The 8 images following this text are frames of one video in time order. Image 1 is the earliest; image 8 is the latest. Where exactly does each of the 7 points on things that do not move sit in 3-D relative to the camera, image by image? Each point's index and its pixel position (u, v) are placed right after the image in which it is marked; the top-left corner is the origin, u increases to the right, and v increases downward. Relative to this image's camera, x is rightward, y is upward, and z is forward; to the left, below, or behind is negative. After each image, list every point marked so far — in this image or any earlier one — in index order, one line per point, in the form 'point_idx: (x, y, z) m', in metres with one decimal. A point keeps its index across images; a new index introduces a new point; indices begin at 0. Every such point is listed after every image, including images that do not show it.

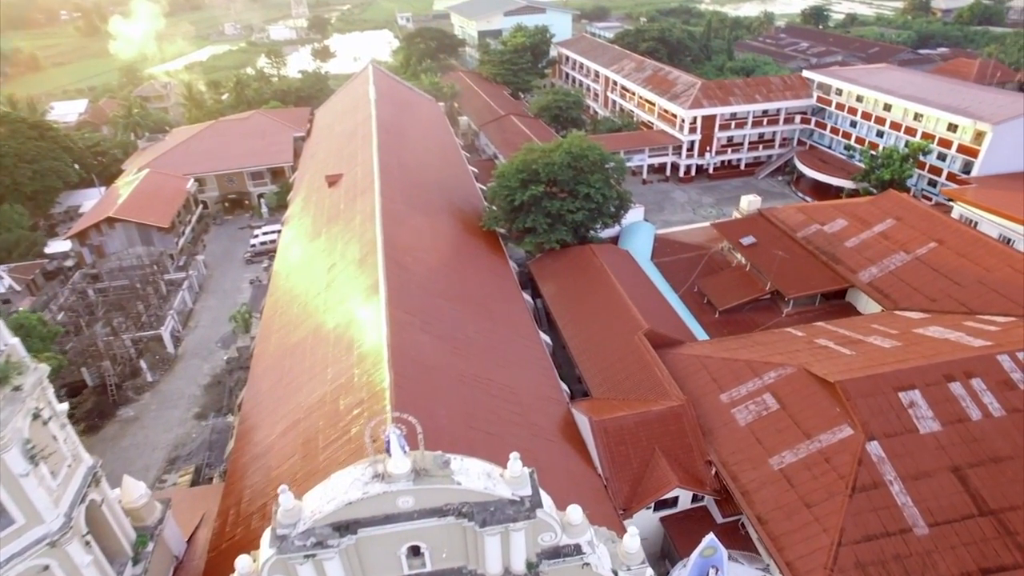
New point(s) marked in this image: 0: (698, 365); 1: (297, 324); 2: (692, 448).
0: (+5.8, -2.4, +19.0) m
1: (-7.0, -1.1, +19.7) m
2: (+4.9, -4.3, +16.5) m
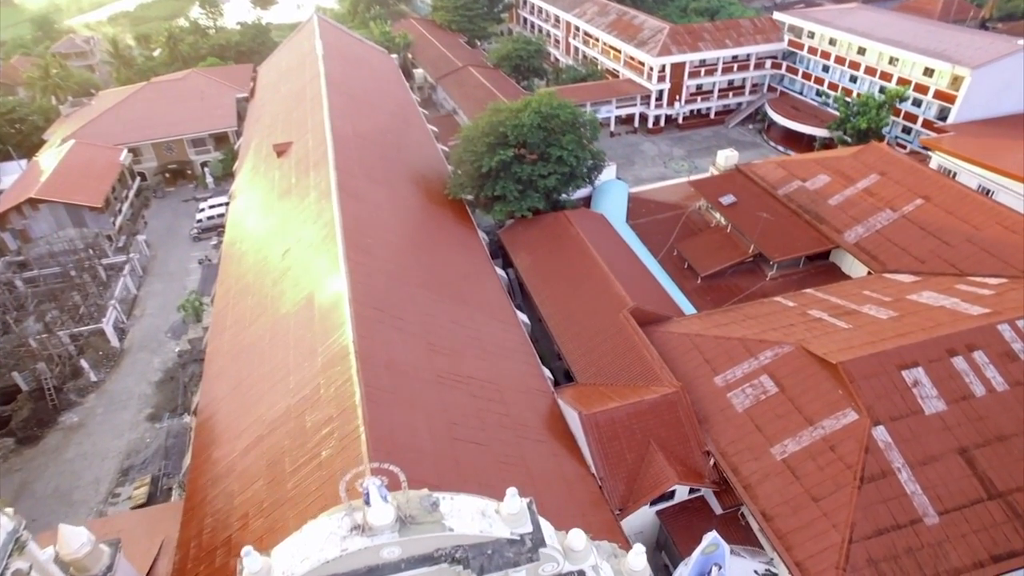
0: (+5.2, -1.7, +18.0) m
1: (-7.6, -0.8, +17.8) m
2: (+4.5, -3.8, +15.6) m
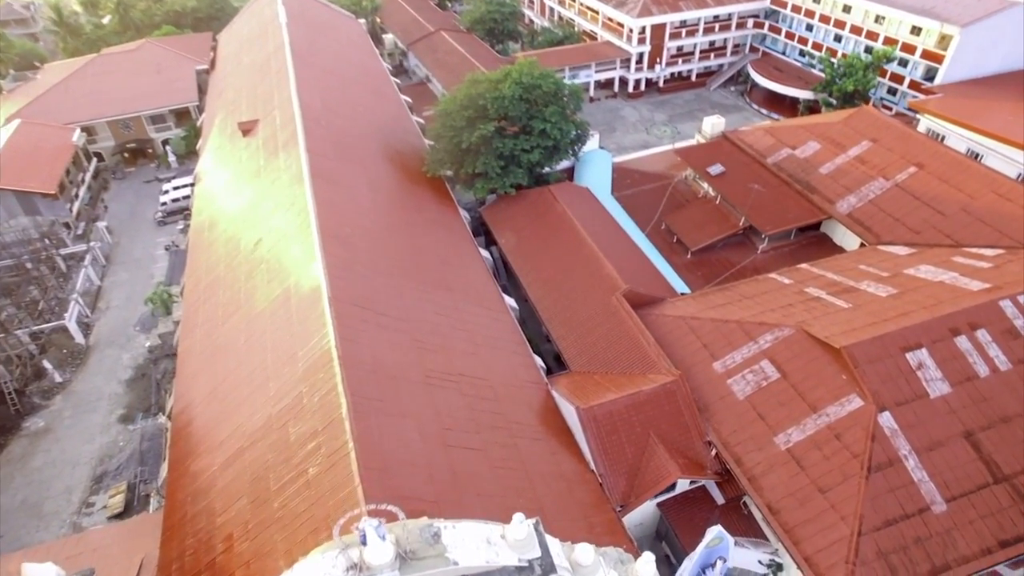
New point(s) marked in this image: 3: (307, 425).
0: (+4.9, -1.1, +17.4) m
1: (-7.9, -0.7, +16.7) m
2: (+4.4, -3.5, +15.1) m
3: (-4.0, -2.7, +11.9) m
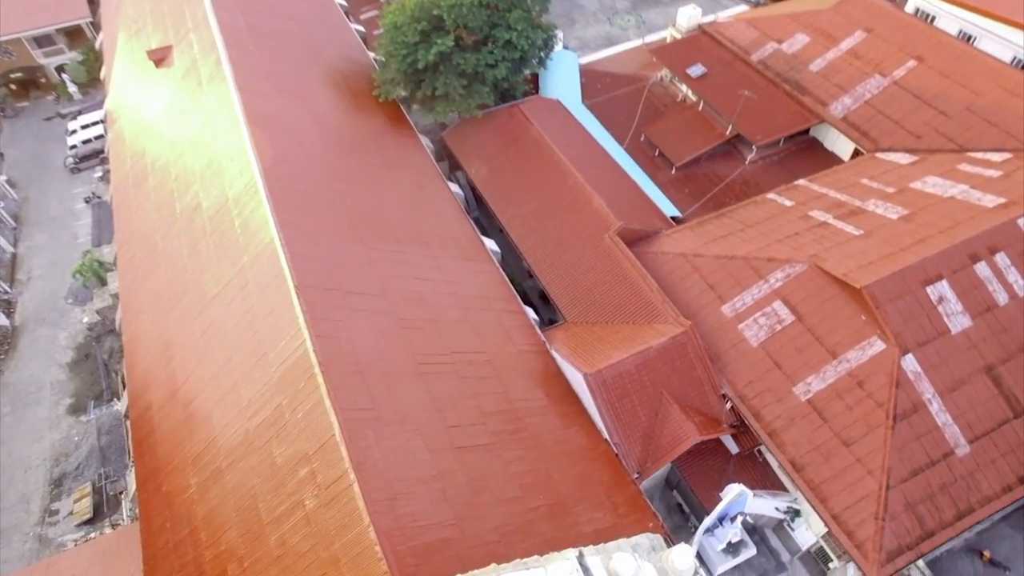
0: (+4.6, +0.5, +16.1) m
1: (-8.1, -0.3, +14.5) m
2: (+4.4, -2.2, +14.2) m
3: (-3.7, -2.7, +10.3) m
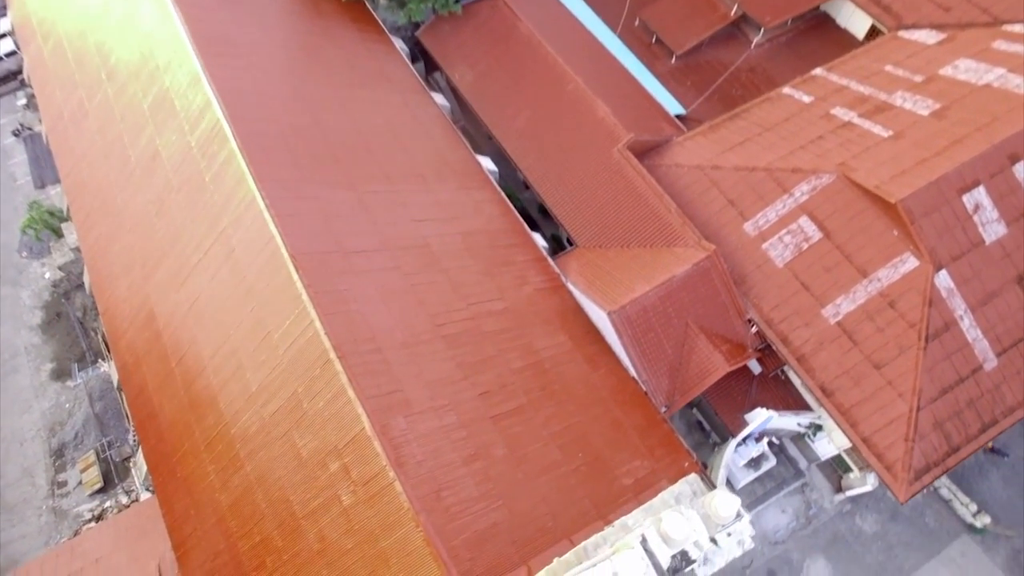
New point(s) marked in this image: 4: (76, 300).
0: (+4.7, +2.6, +15.0) m
1: (-7.8, +0.5, +13.0) m
2: (+4.8, -0.5, +13.7) m
3: (-3.0, -2.4, +9.6) m
4: (-12.7, -0.4, +17.8) m
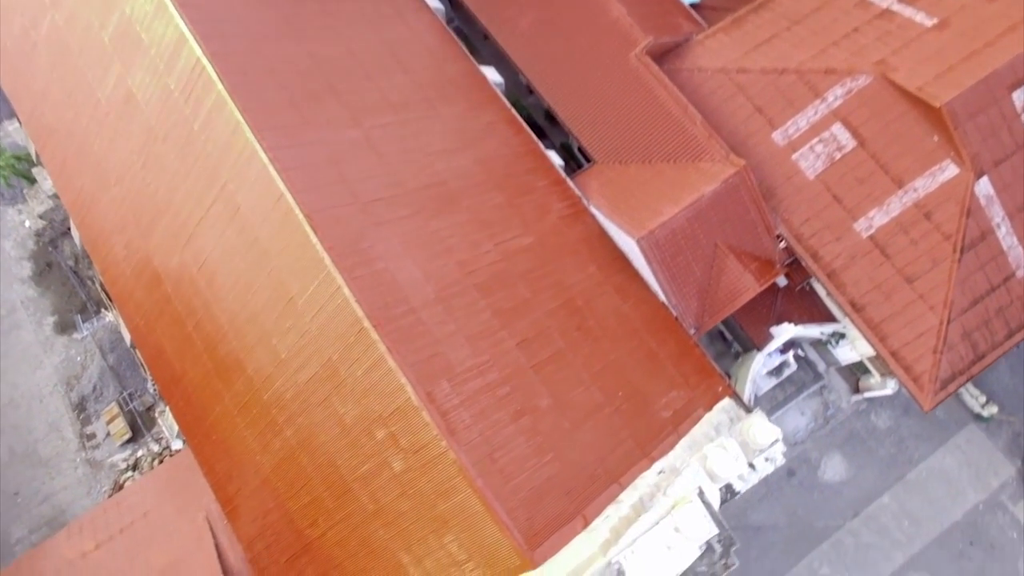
0: (+4.9, +4.6, +13.9) m
1: (-7.4, +1.3, +12.1) m
2: (+5.3, +1.3, +13.2) m
3: (-2.3, -1.9, +9.5) m
4: (-12.4, +1.1, +16.8) m
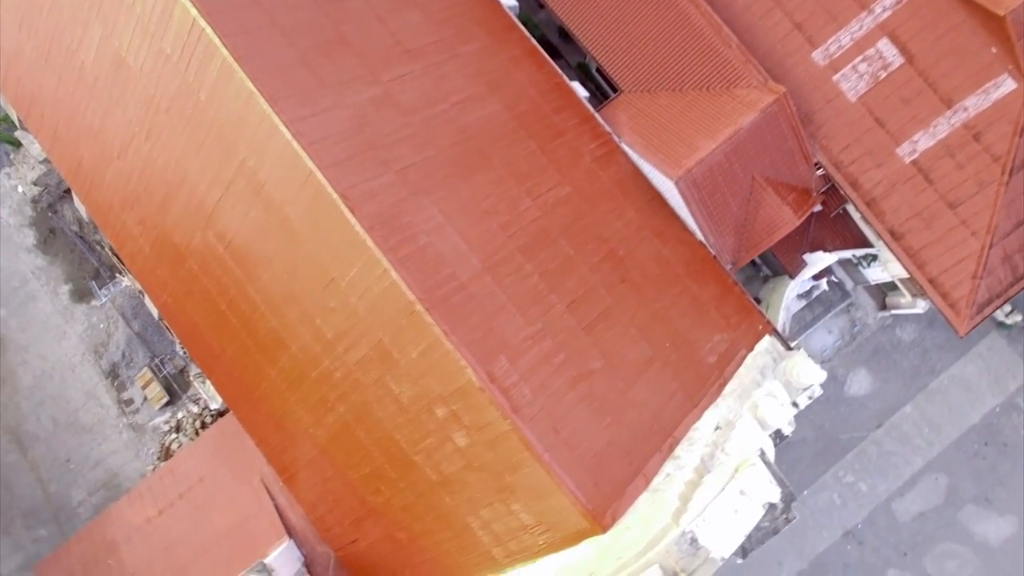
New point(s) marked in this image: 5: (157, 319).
0: (+5.3, +6.0, +12.7) m
1: (-6.7, +1.7, +11.4) m
2: (+5.9, +2.7, +12.6) m
3: (-1.5, -1.5, +9.4) m
4: (-11.8, +2.0, +16.1) m
5: (-9.1, -0.8, +15.7) m
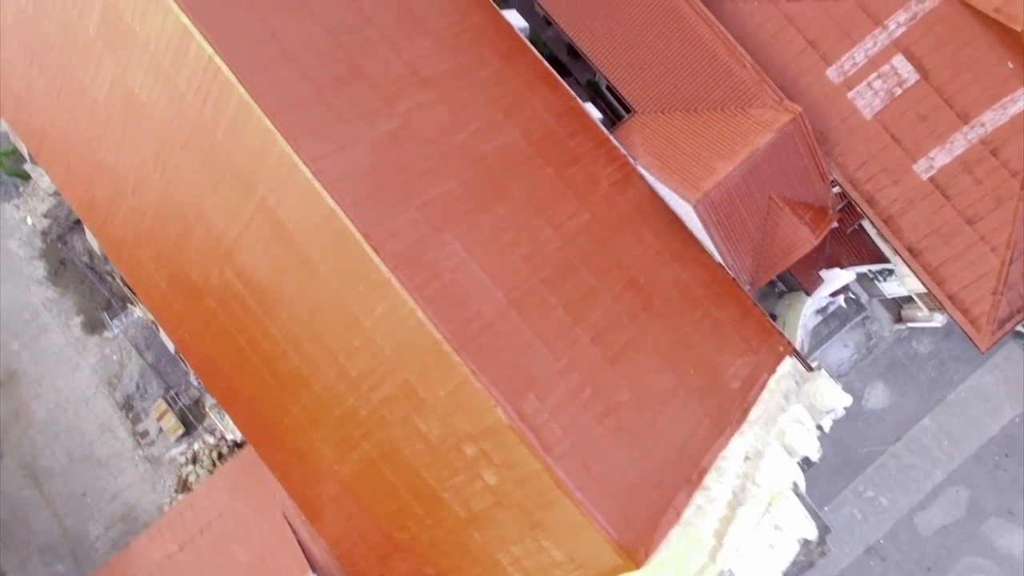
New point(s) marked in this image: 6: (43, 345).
0: (+5.5, +5.6, +12.7) m
1: (-6.4, +1.0, +11.3) m
2: (+6.2, +2.3, +12.6) m
3: (-1.0, -2.1, +9.4) m
4: (-11.5, +1.2, +16.0) m
5: (-8.7, -1.6, +15.6) m
6: (-12.3, -1.4, +15.9) m
